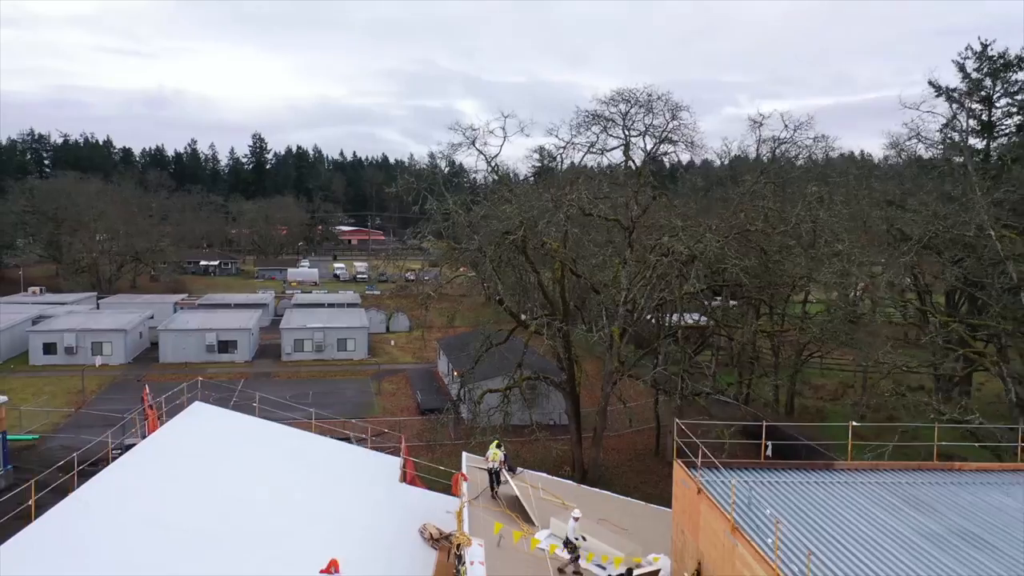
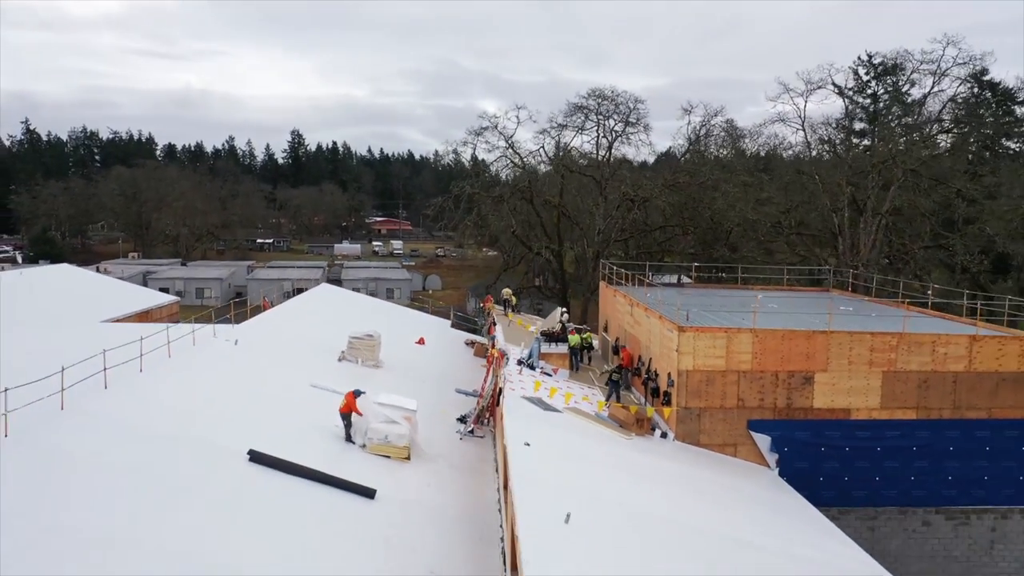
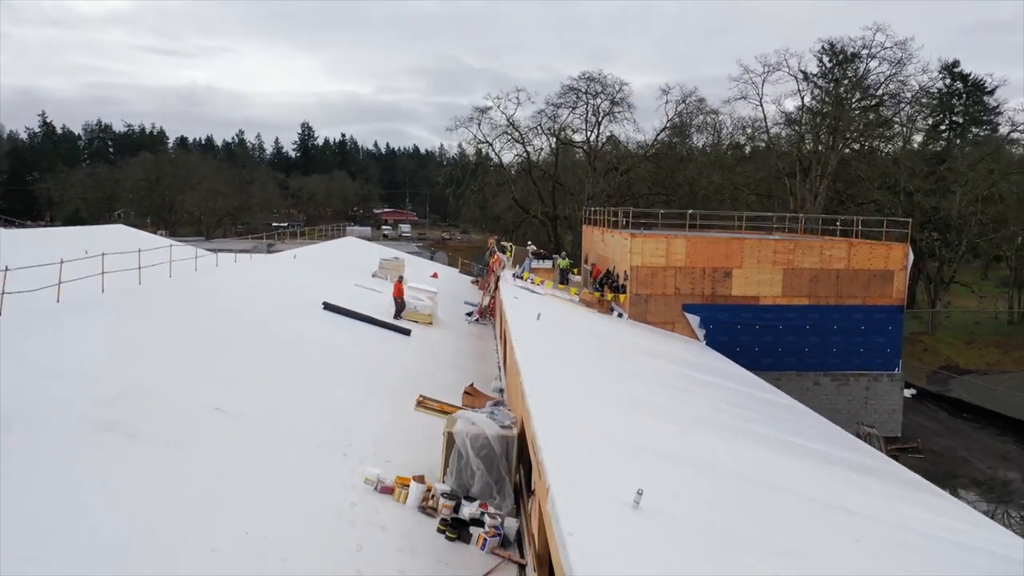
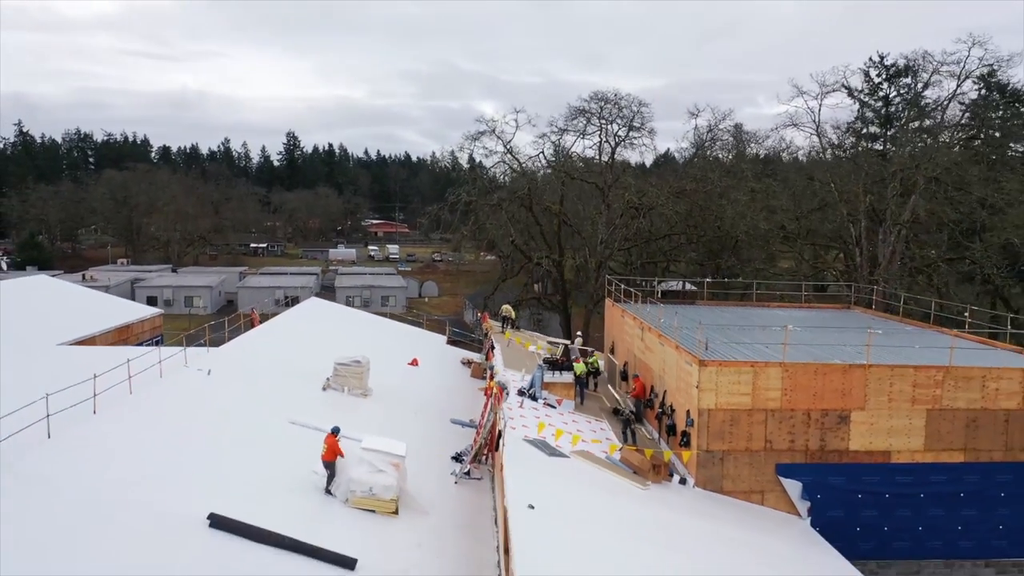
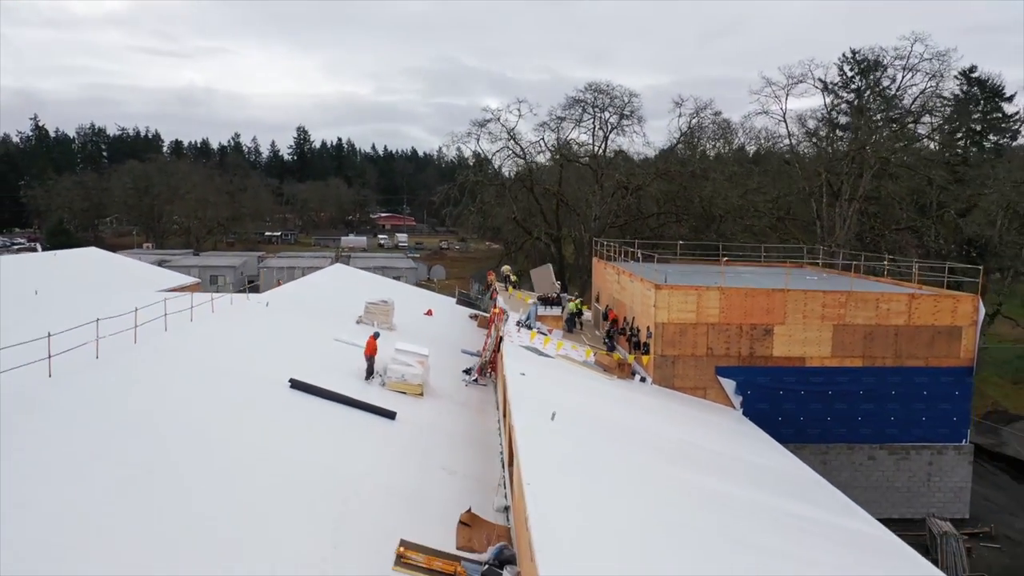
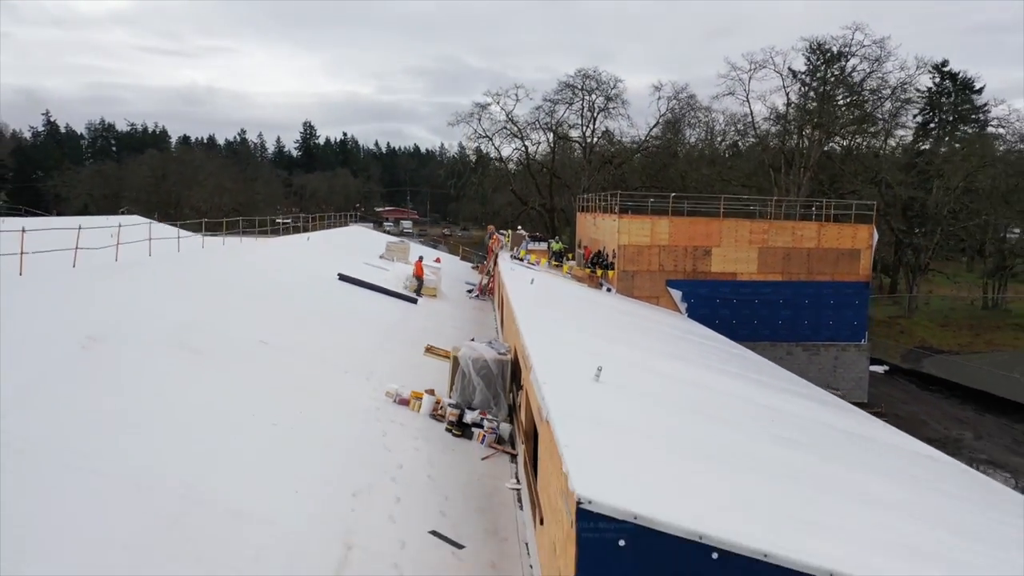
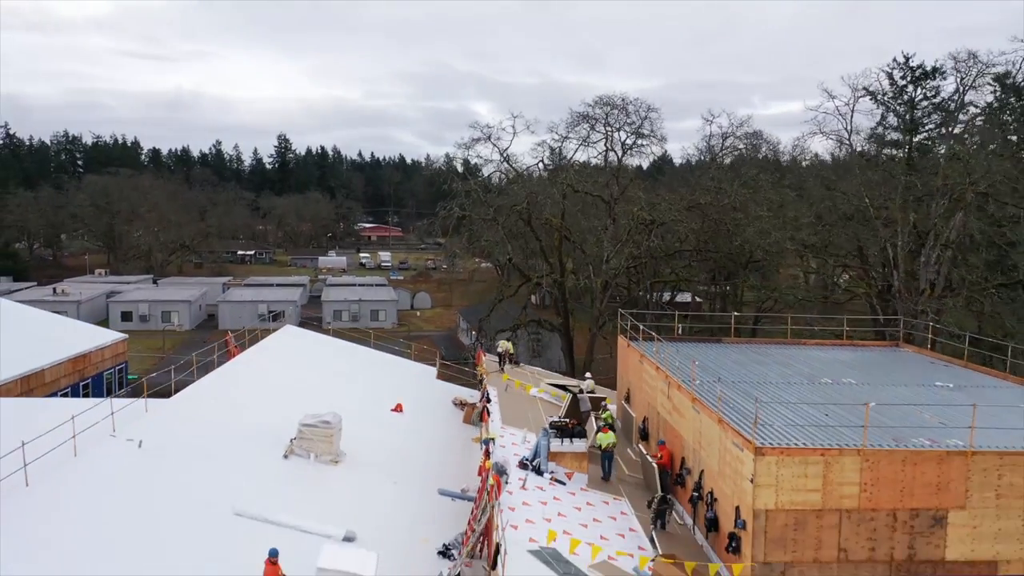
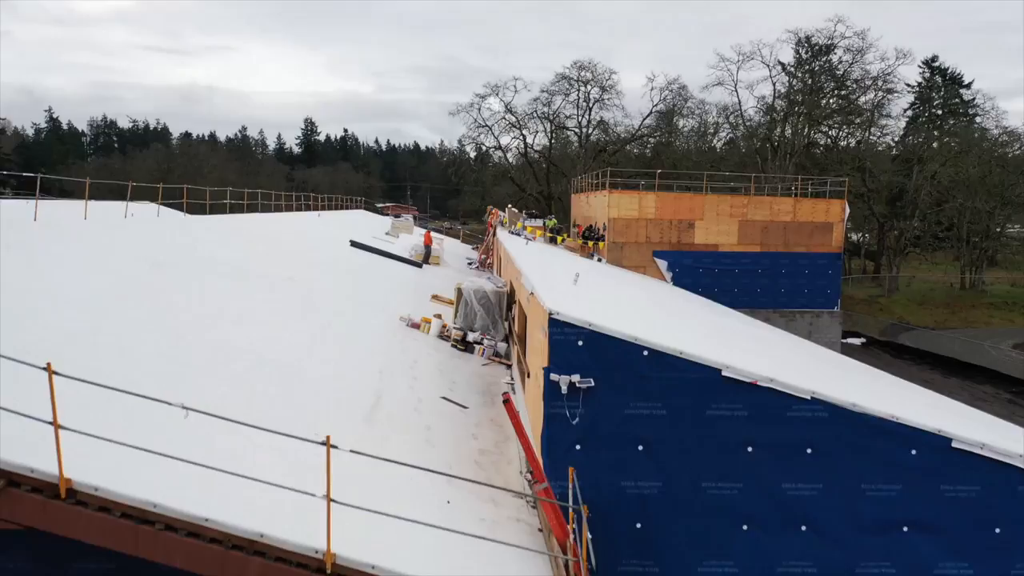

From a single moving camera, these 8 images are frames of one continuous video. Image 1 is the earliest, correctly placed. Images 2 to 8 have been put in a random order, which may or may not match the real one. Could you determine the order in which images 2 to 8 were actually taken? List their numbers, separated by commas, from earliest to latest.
7, 4, 2, 5, 3, 6, 8
